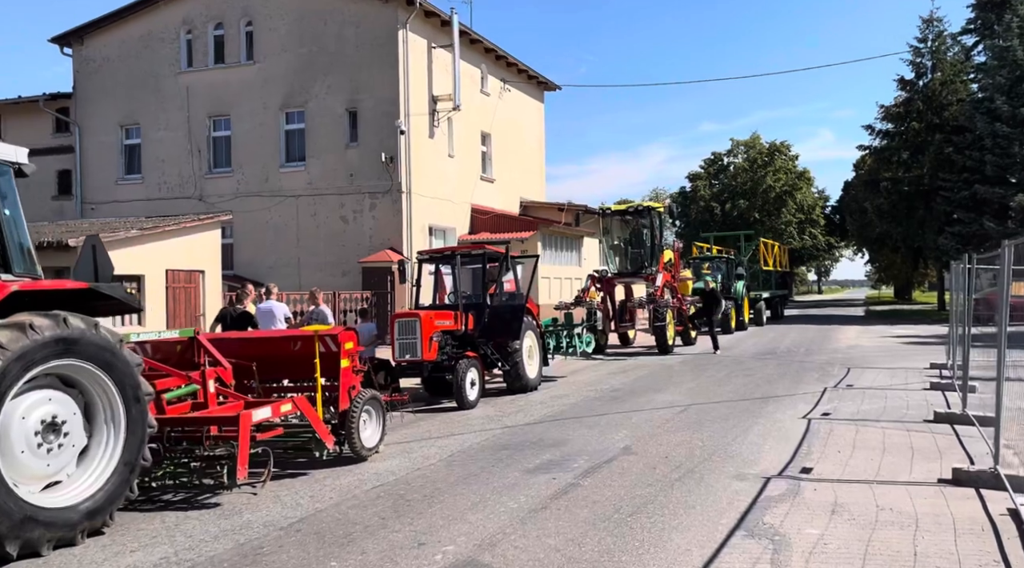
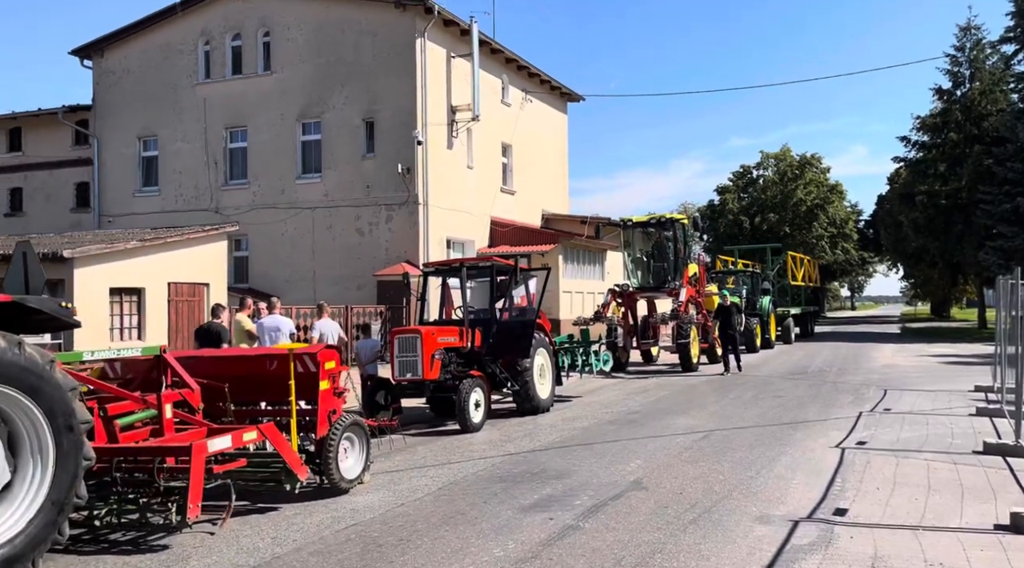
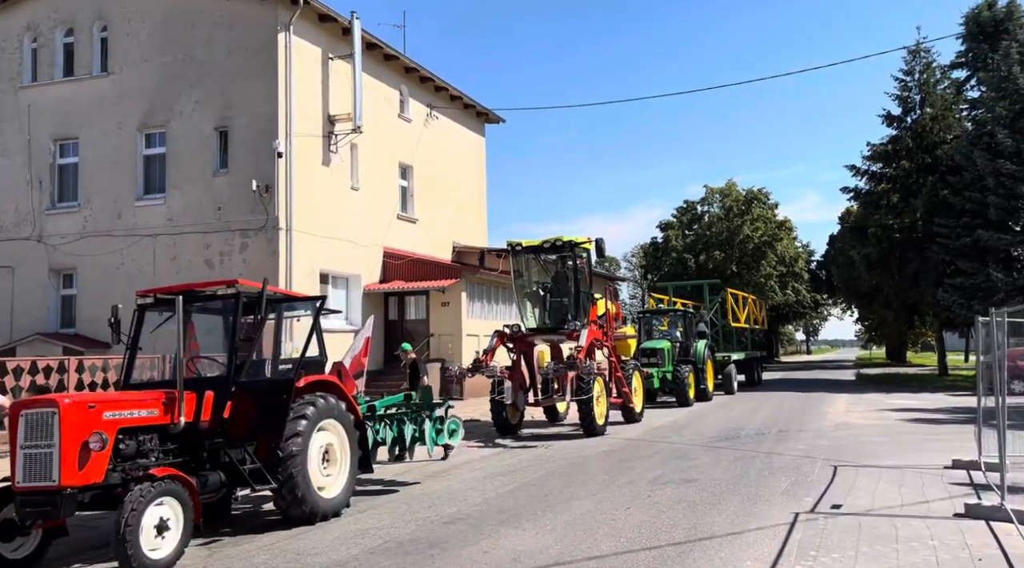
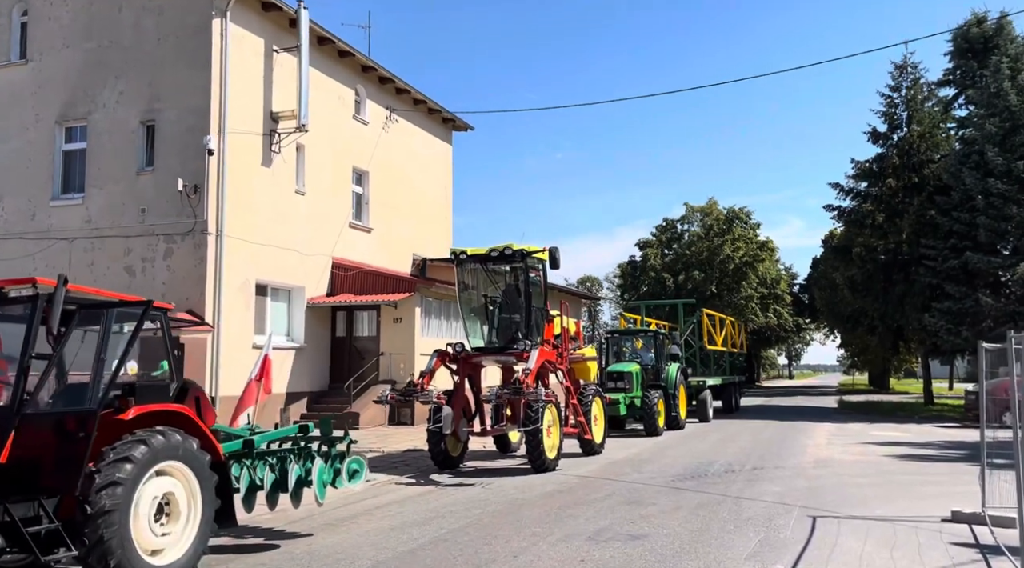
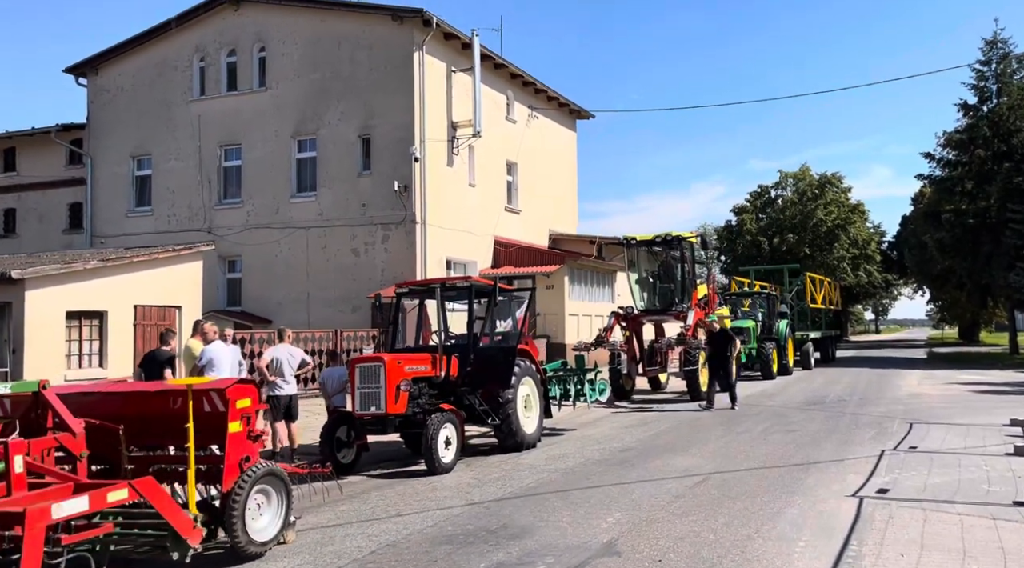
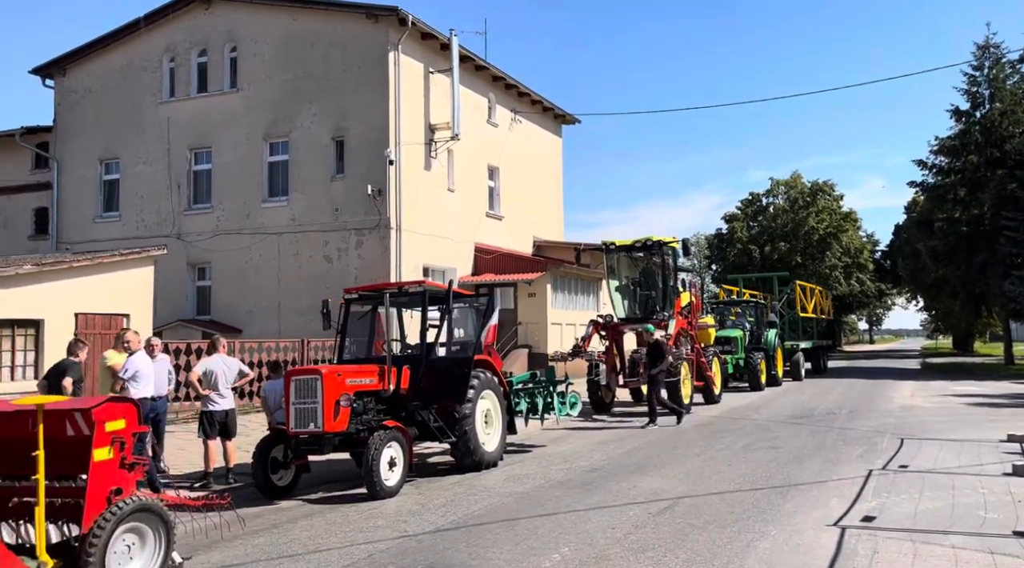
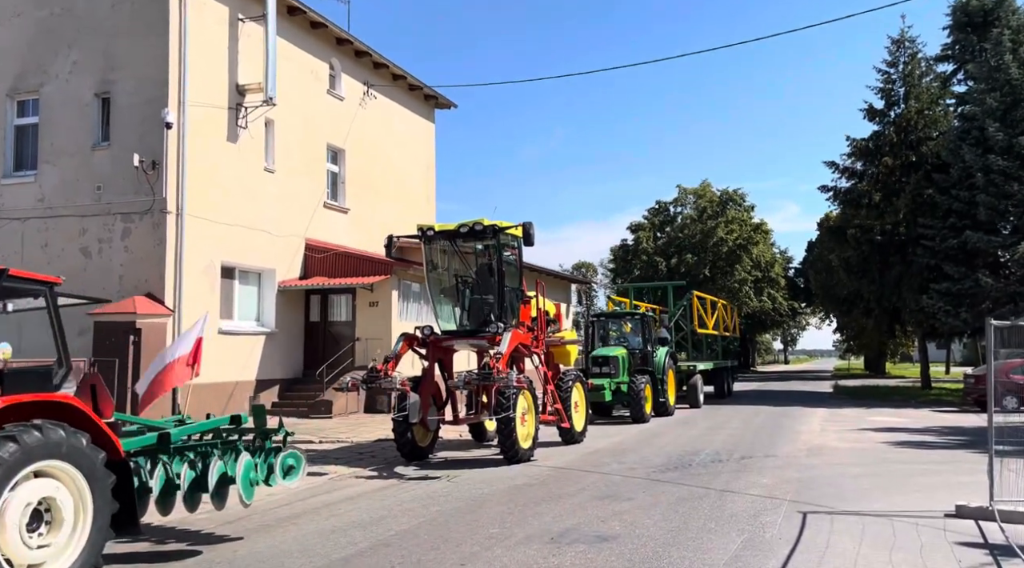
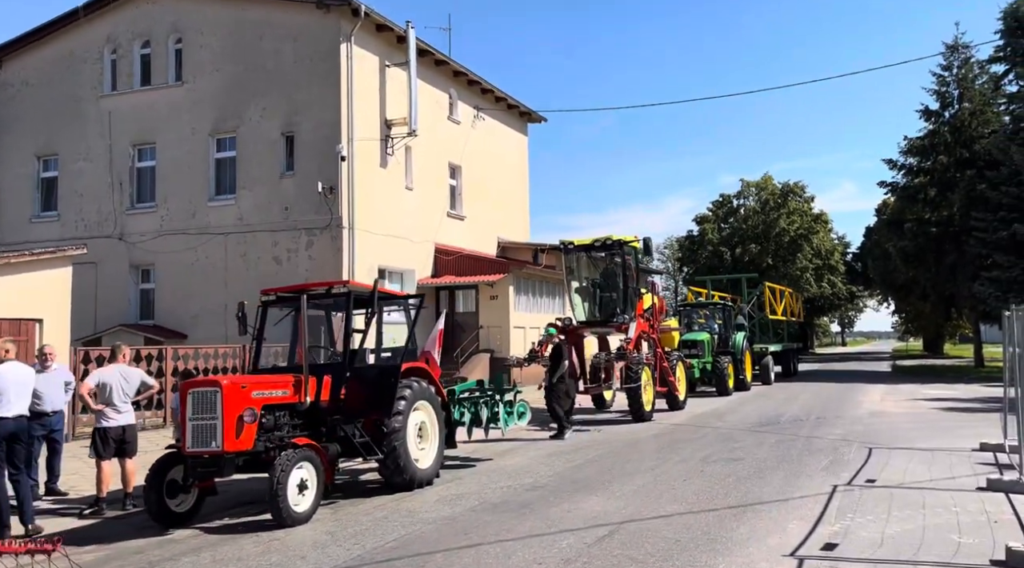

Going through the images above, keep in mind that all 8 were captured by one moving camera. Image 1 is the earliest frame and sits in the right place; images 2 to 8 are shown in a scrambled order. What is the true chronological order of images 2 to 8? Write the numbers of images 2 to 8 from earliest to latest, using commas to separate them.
2, 5, 6, 8, 3, 4, 7
